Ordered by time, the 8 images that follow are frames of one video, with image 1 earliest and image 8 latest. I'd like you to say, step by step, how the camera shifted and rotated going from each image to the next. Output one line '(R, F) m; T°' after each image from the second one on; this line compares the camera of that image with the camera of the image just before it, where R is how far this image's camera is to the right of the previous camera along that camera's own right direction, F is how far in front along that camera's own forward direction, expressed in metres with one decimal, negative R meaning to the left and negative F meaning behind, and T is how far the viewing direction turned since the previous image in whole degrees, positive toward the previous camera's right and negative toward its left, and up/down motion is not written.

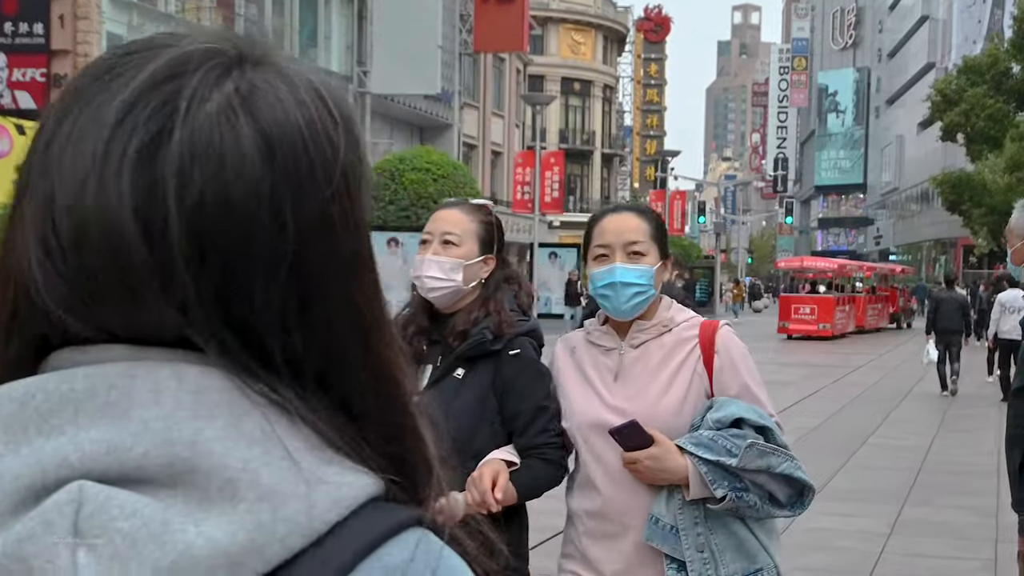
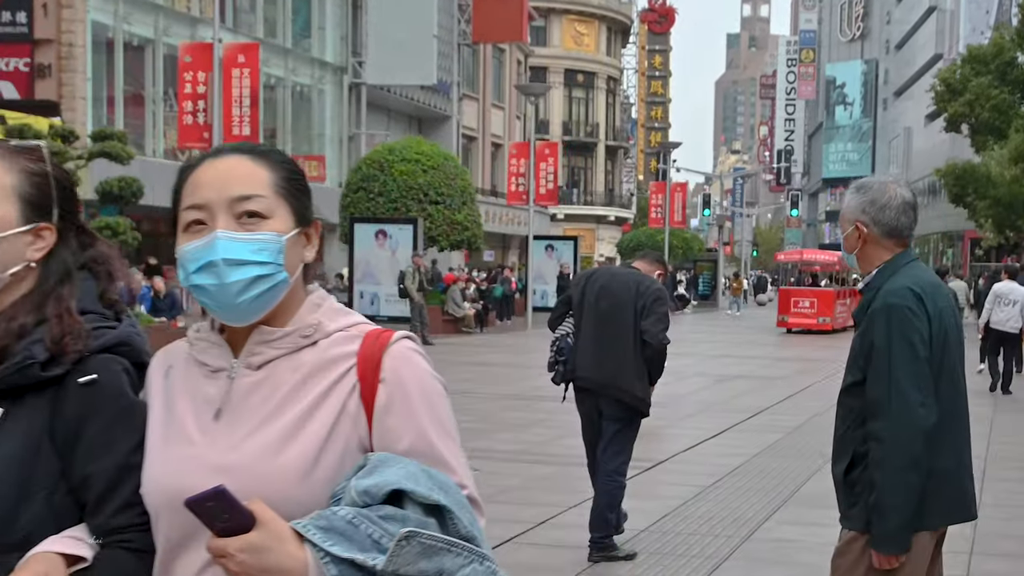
(+0.4, +0.5) m; 0°
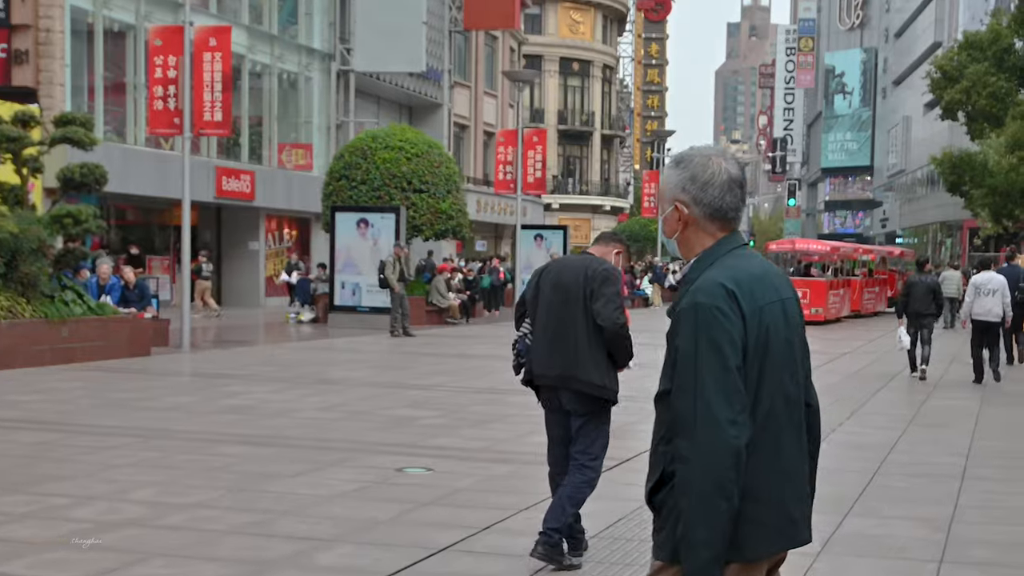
(+0.3, +0.5) m; 0°
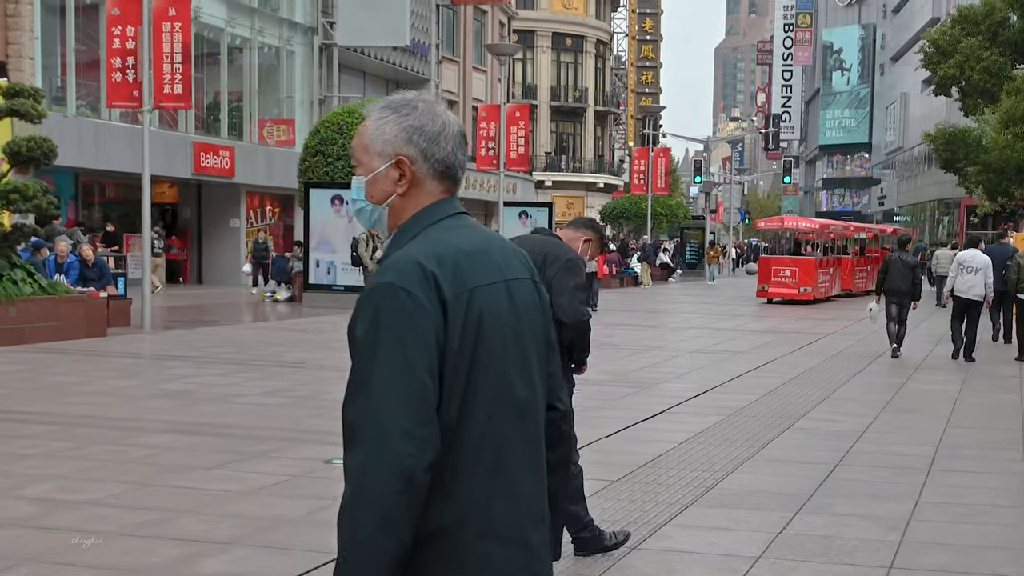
(+0.4, +0.6) m; 0°
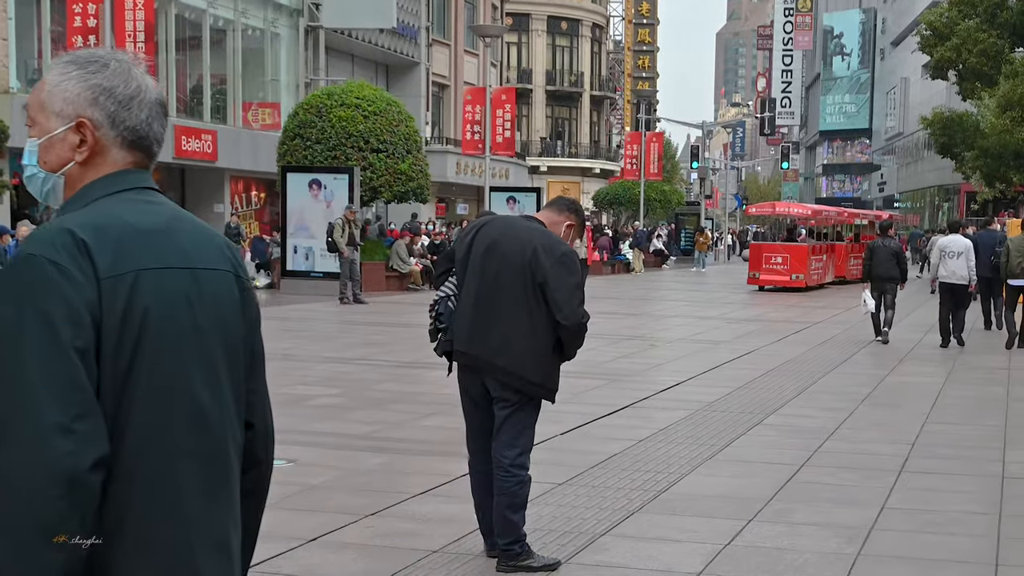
(+0.4, +0.6) m; 0°
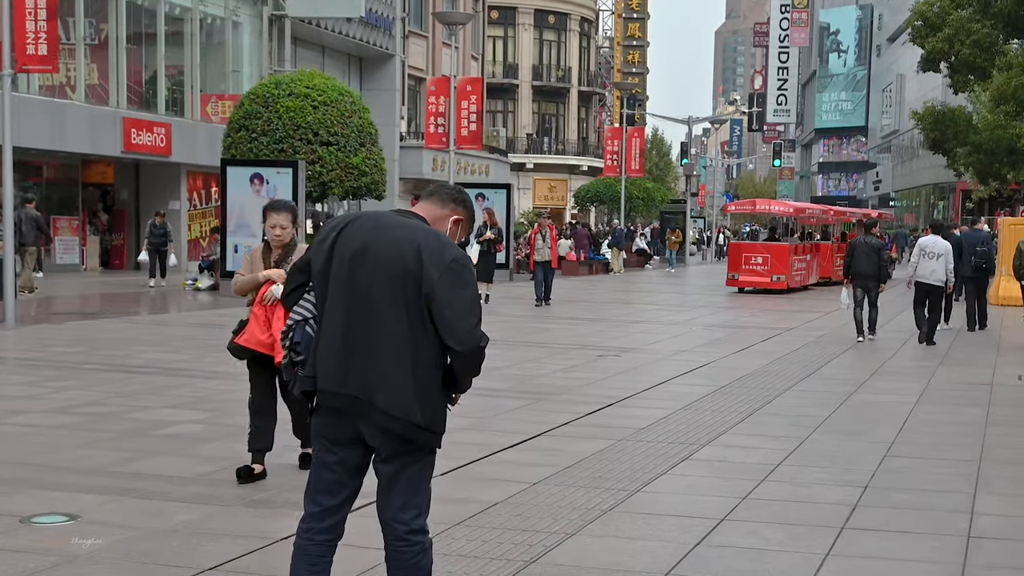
(+0.8, +1.6) m; 0°
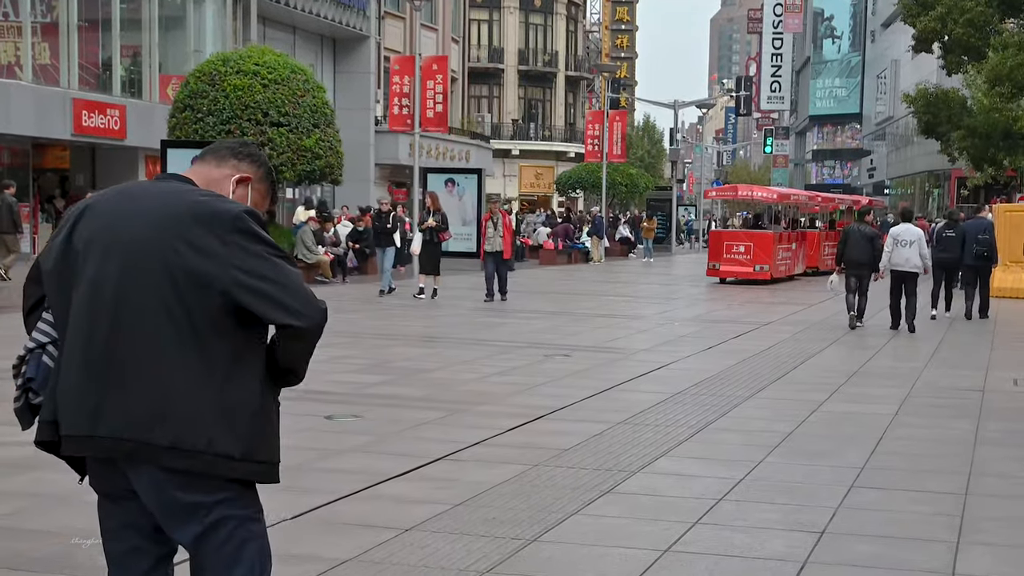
(+0.6, +1.5) m; 0°
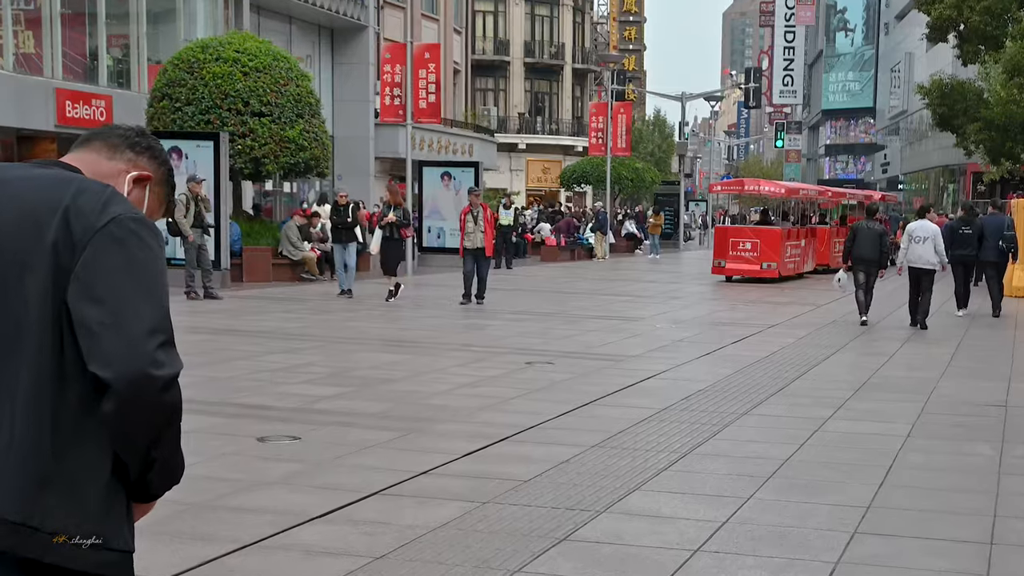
(+0.4, +1.1) m; -1°
